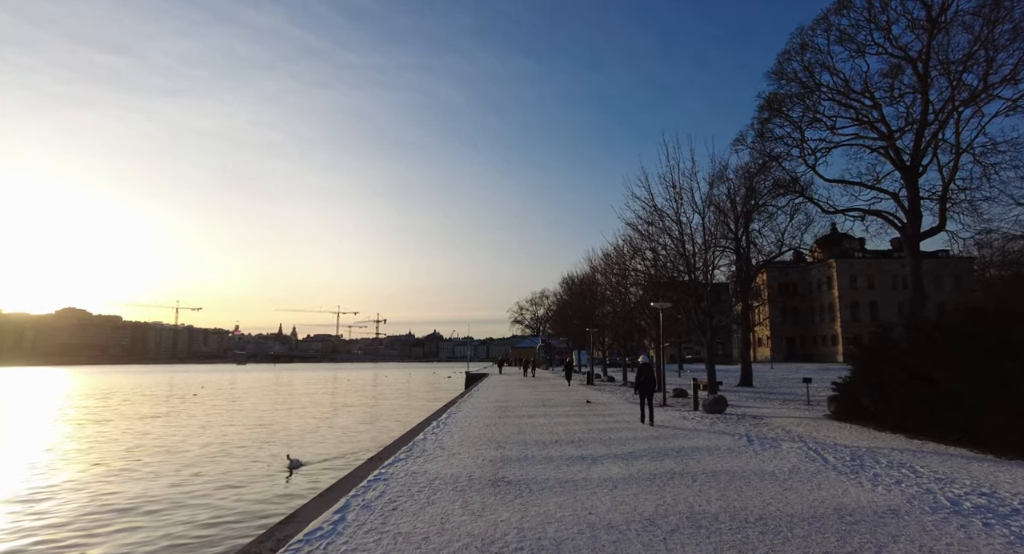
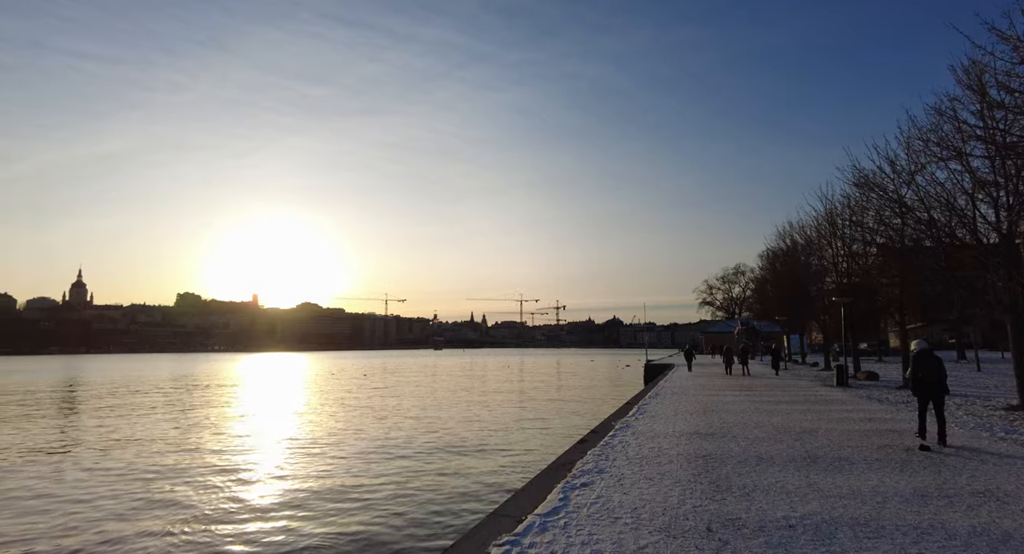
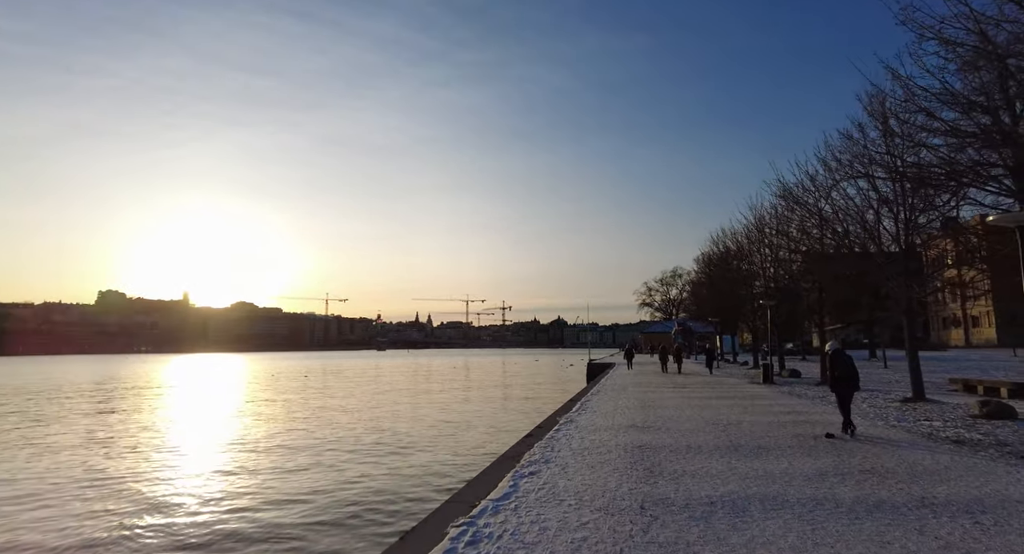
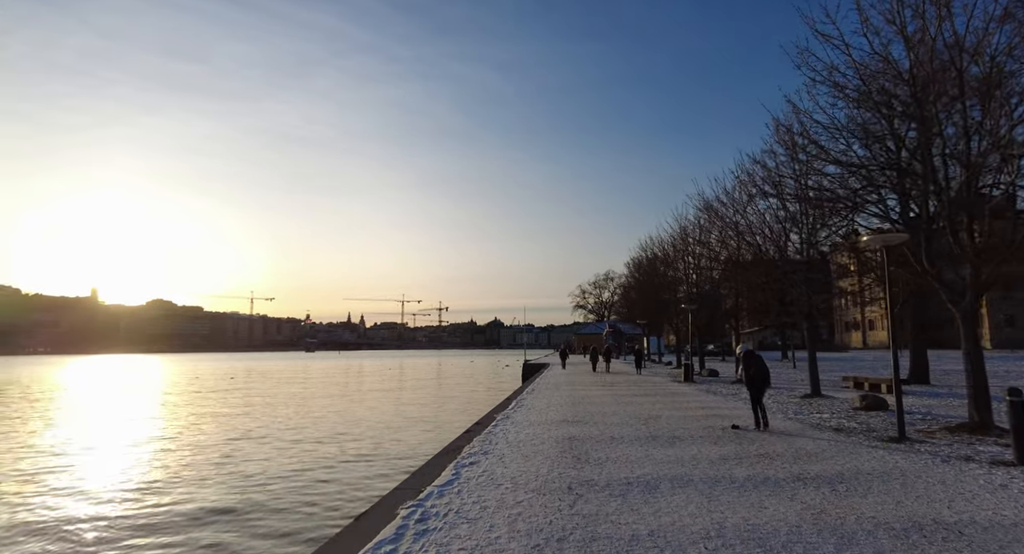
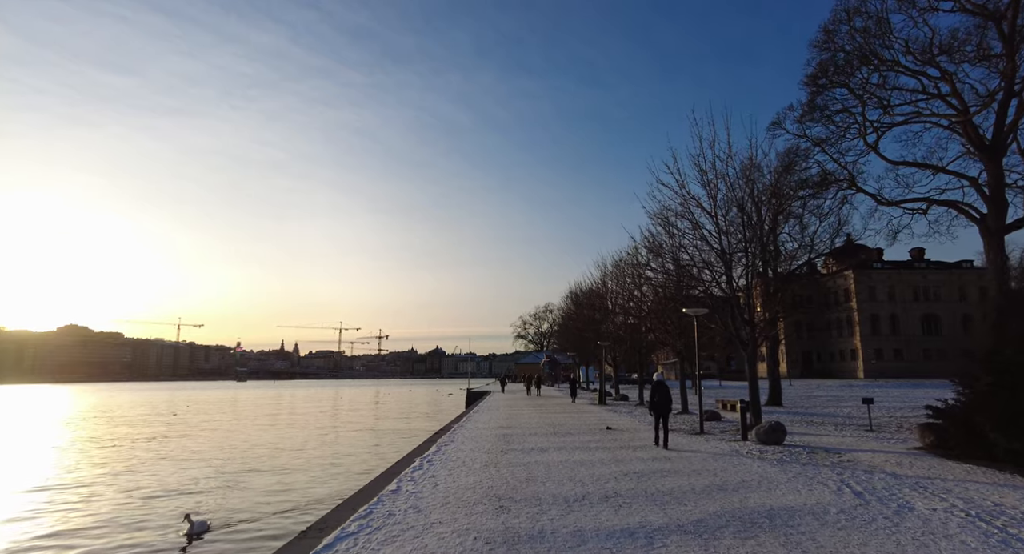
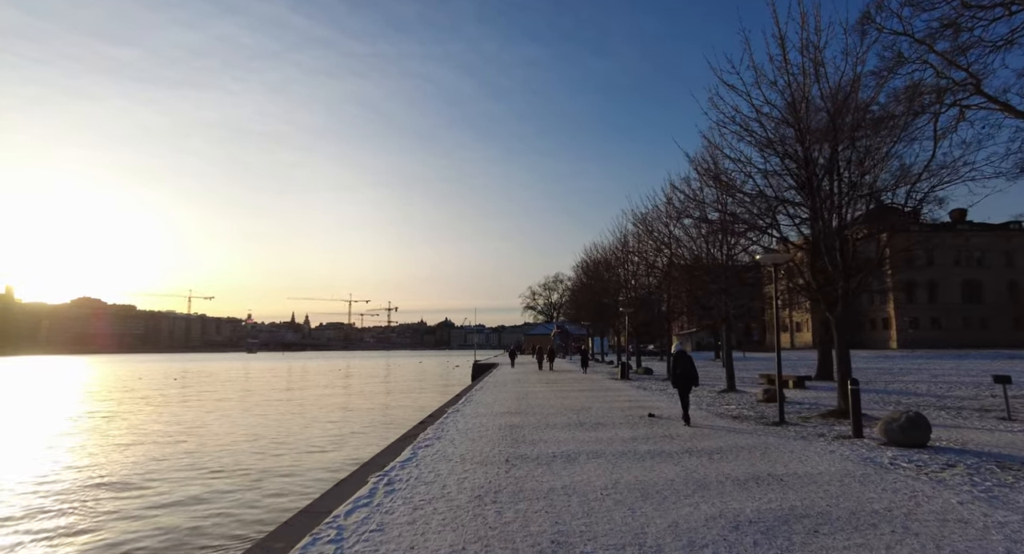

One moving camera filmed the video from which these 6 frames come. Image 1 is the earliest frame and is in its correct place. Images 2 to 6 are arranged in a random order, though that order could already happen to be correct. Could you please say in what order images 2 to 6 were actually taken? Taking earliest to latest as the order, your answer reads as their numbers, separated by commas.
5, 6, 4, 3, 2
